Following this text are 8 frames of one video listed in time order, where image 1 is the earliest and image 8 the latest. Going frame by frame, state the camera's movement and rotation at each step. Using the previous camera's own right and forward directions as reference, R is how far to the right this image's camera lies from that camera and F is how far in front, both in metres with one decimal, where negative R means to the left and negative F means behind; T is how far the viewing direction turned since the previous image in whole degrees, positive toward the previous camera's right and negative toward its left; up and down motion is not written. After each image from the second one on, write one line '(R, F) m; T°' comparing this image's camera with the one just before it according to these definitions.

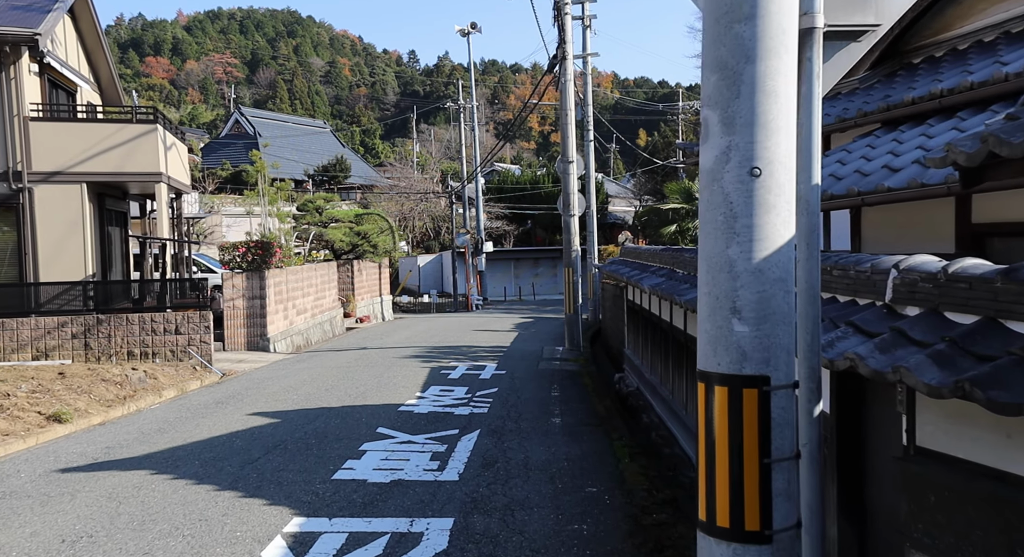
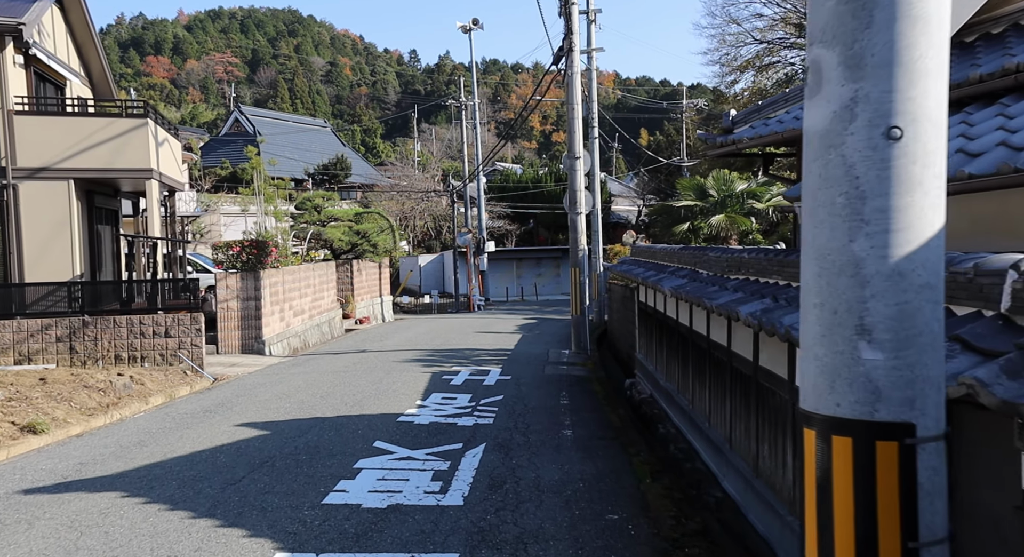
(-0.1, +0.6) m; 0°
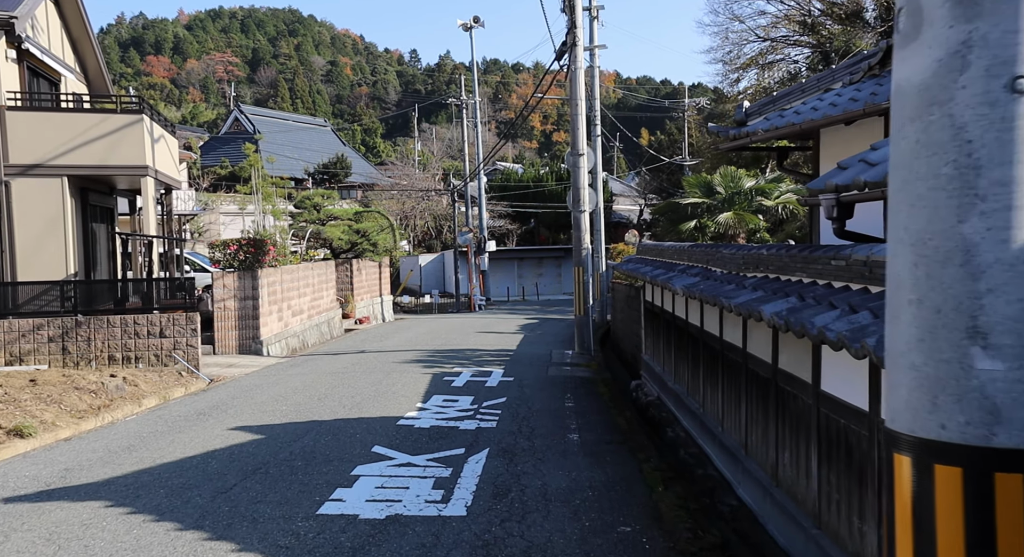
(0.0, +0.3) m; 0°
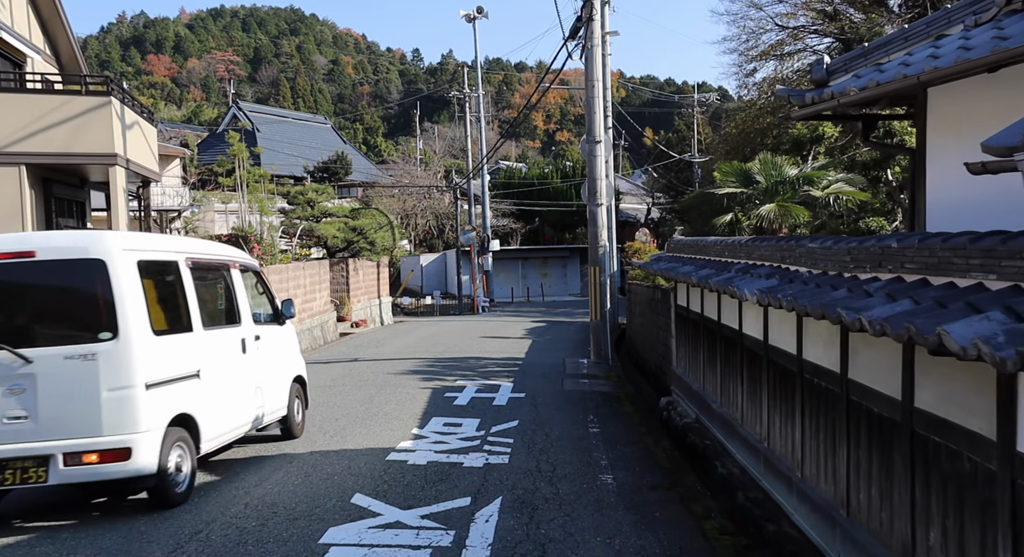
(-0.1, +1.6) m; 0°
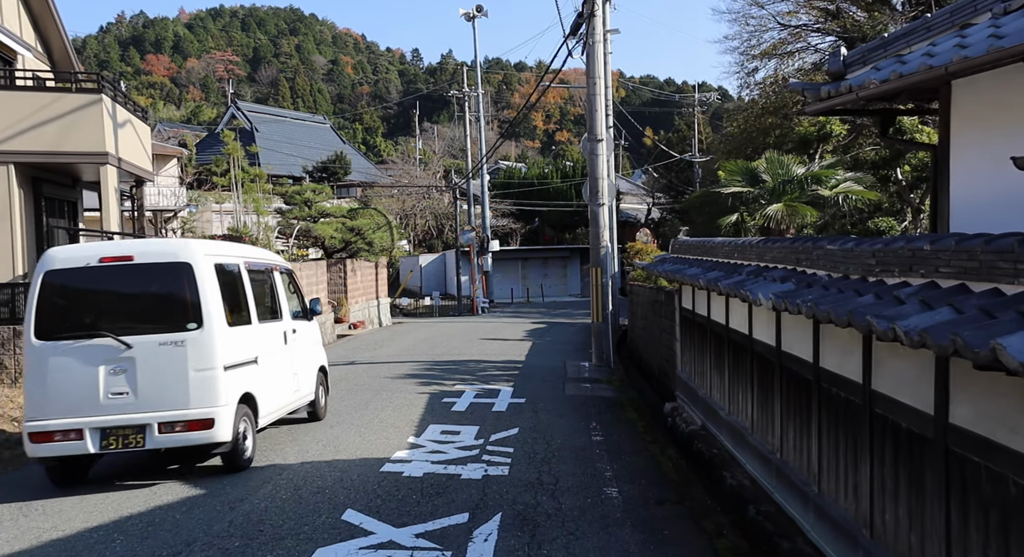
(0.0, +0.3) m; 0°
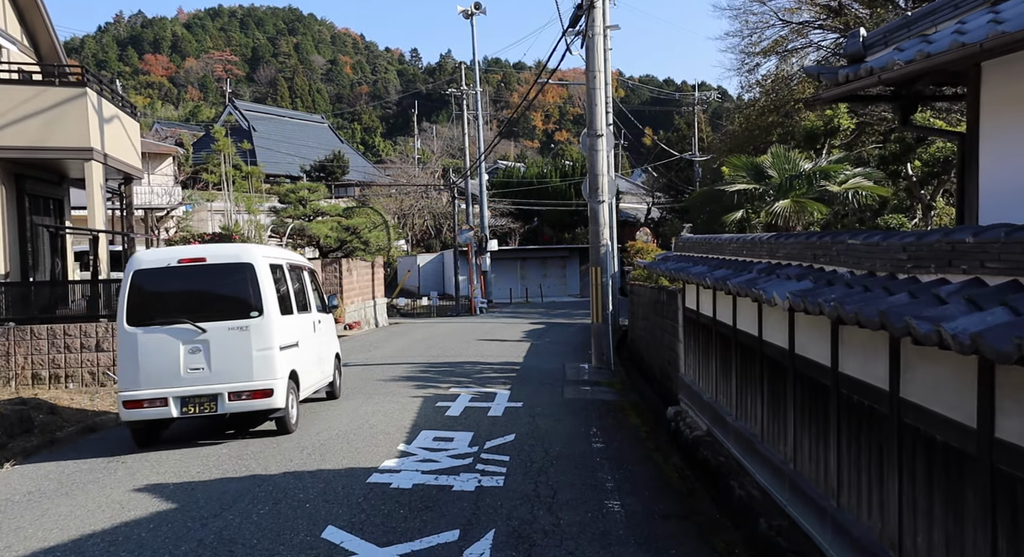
(0.0, +0.4) m; 0°
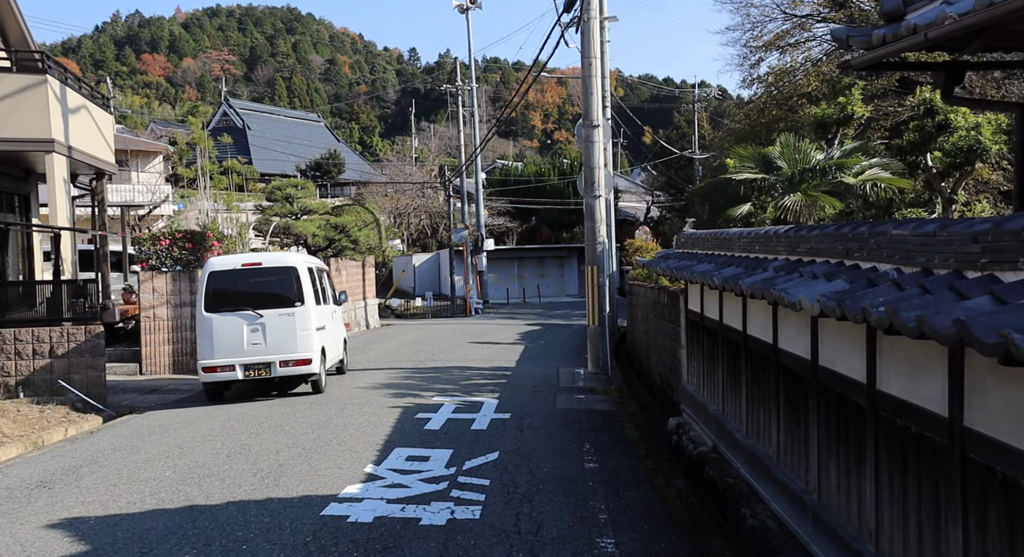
(+0.1, +0.9) m; 0°
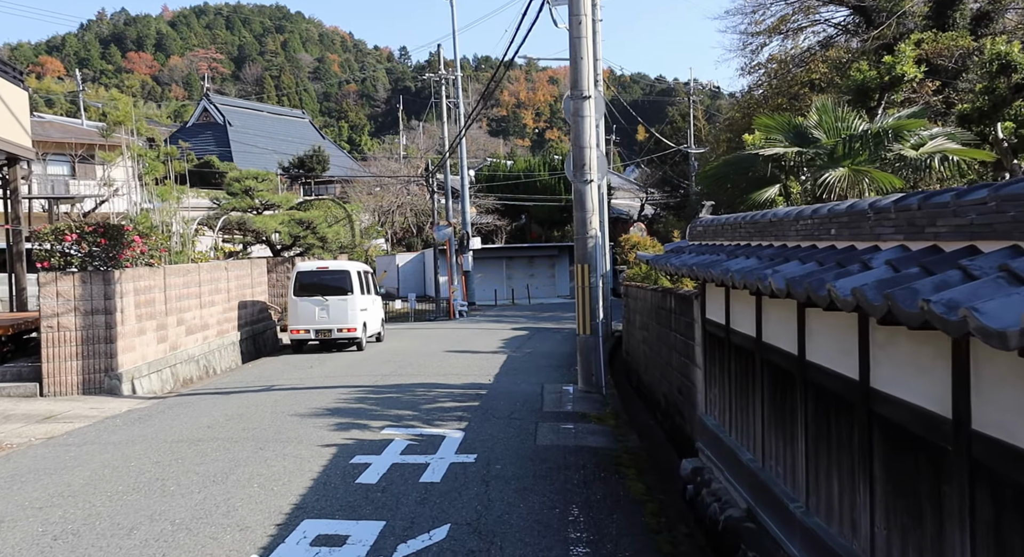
(+0.2, +2.2) m; 0°
